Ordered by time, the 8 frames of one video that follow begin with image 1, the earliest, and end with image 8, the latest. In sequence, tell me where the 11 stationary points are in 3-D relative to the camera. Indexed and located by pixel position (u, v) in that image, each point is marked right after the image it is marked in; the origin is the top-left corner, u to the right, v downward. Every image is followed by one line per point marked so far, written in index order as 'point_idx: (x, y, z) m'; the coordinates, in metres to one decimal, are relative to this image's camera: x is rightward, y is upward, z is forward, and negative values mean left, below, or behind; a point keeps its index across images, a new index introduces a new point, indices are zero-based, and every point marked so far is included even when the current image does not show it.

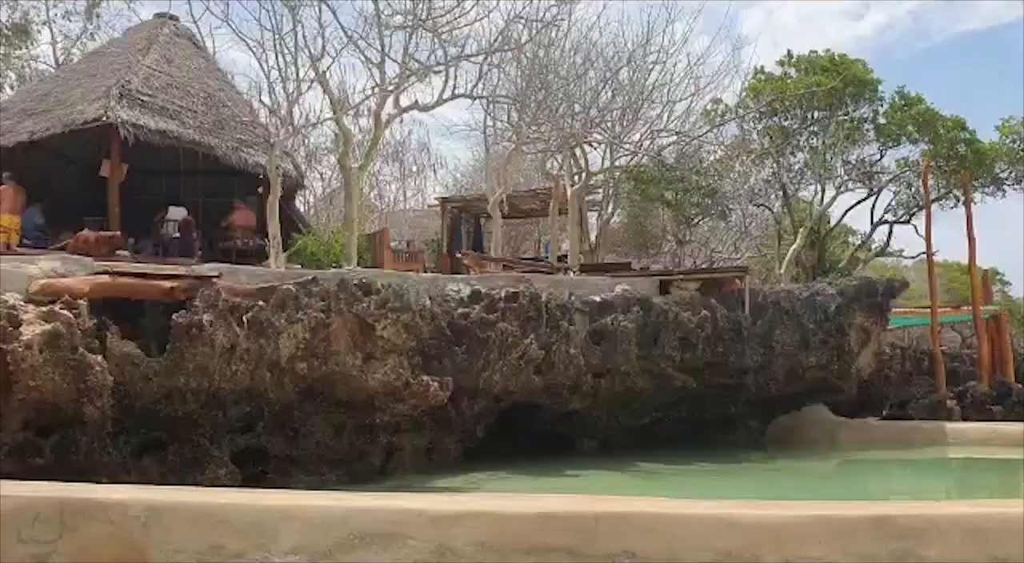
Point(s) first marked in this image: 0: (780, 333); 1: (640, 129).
0: (+3.7, -0.7, +13.2) m
1: (+2.4, +2.9, +18.2) m
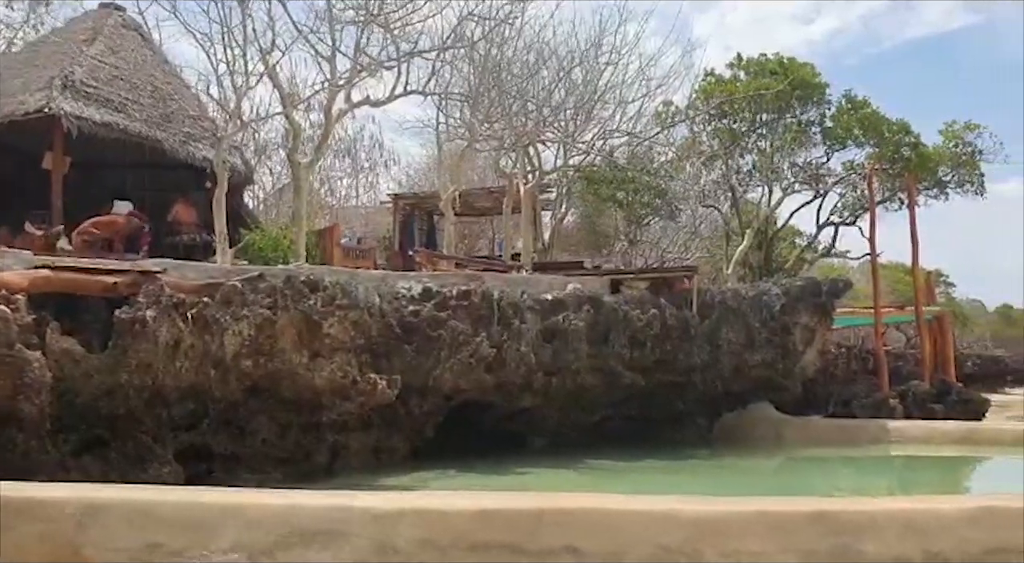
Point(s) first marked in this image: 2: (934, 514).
0: (+3.0, -0.7, +13.4) m
1: (+1.5, +2.9, +18.3) m
2: (+2.1, -1.2, +4.7) m
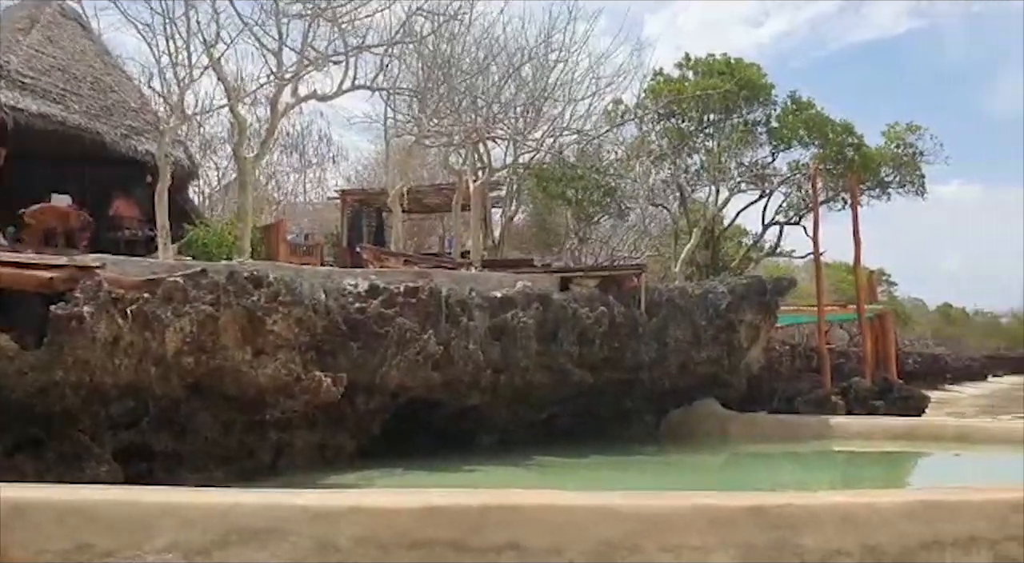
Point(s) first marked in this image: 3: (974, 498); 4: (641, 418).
0: (+2.3, -0.7, +13.5) m
1: (+0.6, +3.0, +18.3) m
2: (+1.8, -1.1, +4.8) m
3: (+2.4, -1.1, +5.0) m
4: (+1.9, -2.0, +14.2) m
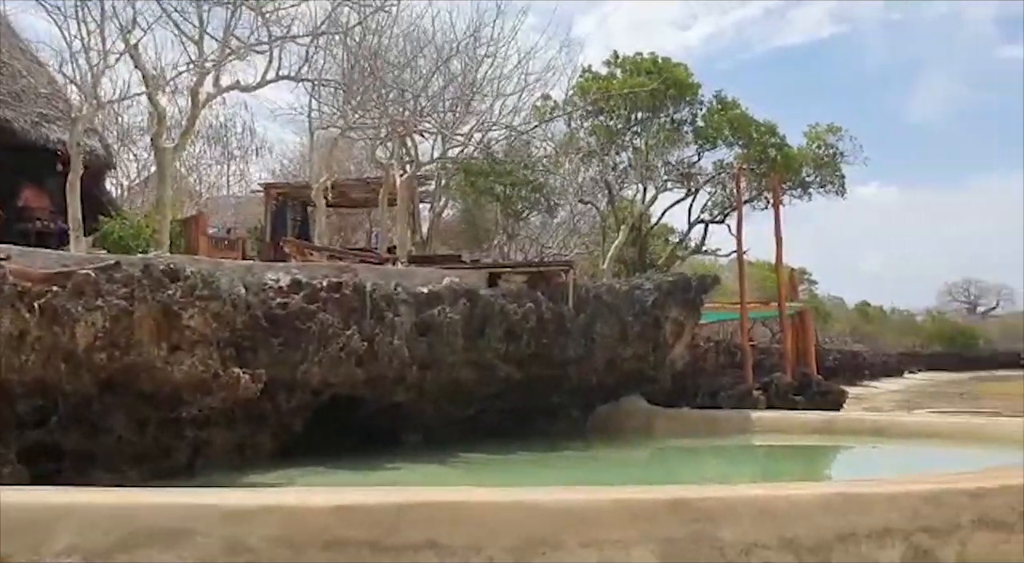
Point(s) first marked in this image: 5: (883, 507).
0: (+1.3, -0.6, +13.5) m
1: (-0.8, +3.1, +18.2) m
2: (+1.4, -1.1, +4.8) m
3: (+2.0, -1.1, +5.1) m
4: (+0.8, -2.0, +14.2) m
5: (+1.9, -1.2, +5.0) m
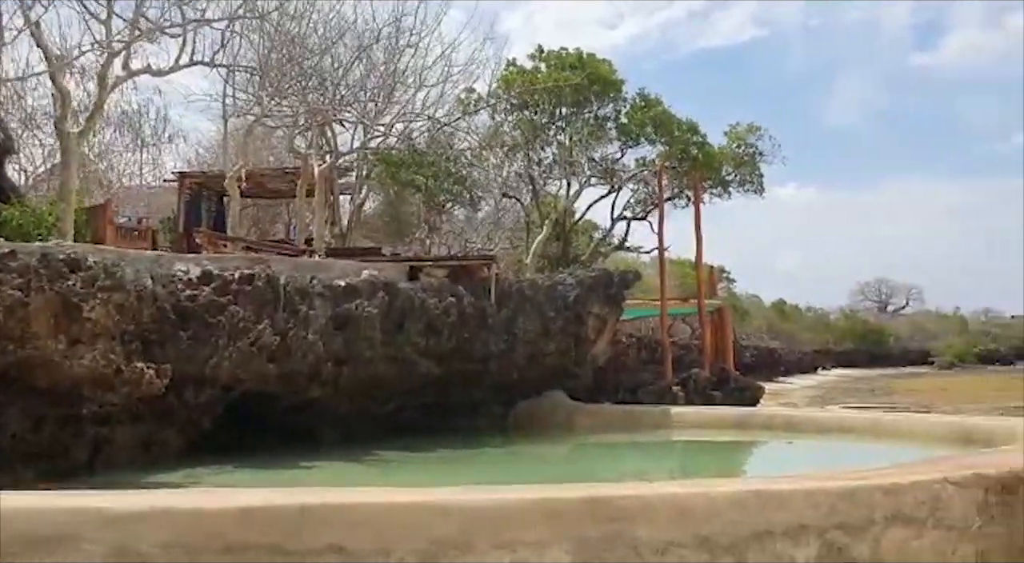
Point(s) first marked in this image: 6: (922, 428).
0: (+0.1, -0.6, +13.4) m
1: (-2.2, +3.2, +17.9) m
2: (+1.0, -1.1, +4.8) m
3: (+1.5, -1.1, +5.1) m
4: (-0.3, -1.9, +14.0) m
5: (+1.5, -1.2, +5.0) m
6: (+4.5, -1.6, +10.4) m
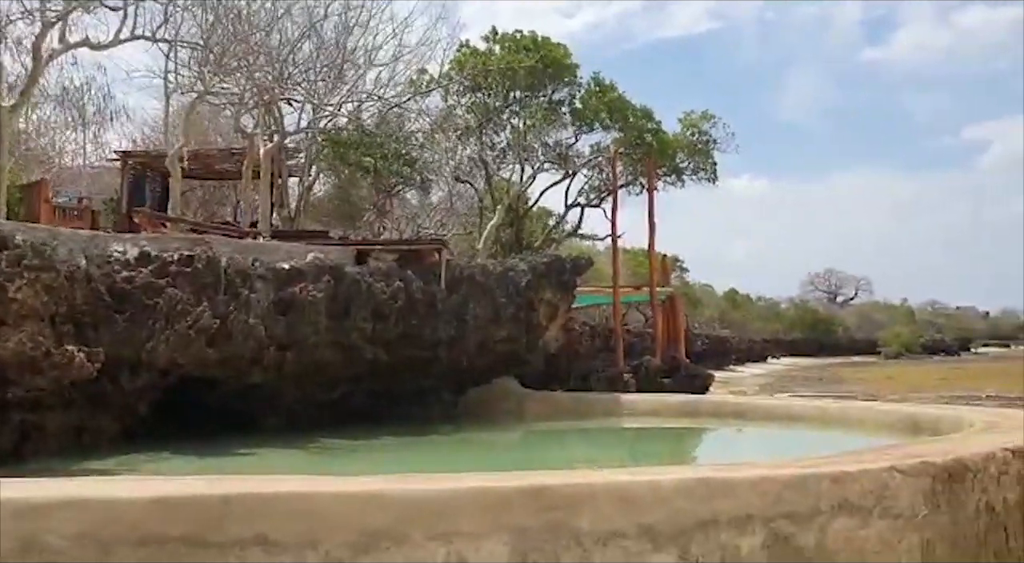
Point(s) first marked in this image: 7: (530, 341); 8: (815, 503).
0: (-0.6, -0.3, +13.2) m
1: (-3.1, +3.5, +17.5) m
2: (+0.7, -1.0, +4.6) m
3: (+1.2, -1.0, +4.9) m
4: (-1.1, -1.7, +13.8) m
5: (+1.2, -1.1, +4.9) m
6: (+3.9, -1.5, +10.4) m
7: (+0.3, -0.9, +14.1) m
8: (+1.6, -1.2, +5.1) m
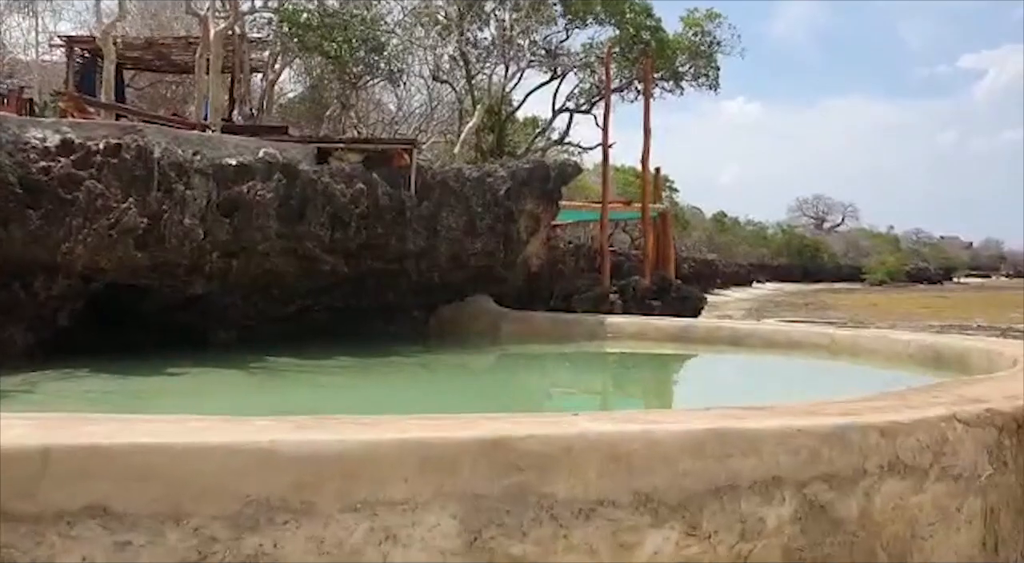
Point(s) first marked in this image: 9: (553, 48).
0: (-0.8, +0.8, +11.9) m
1: (-3.3, +5.0, +15.9) m
2: (+0.5, -0.6, +3.4) m
3: (+1.0, -0.6, +3.7) m
4: (-1.4, -0.4, +12.6) m
5: (+1.0, -0.6, +3.7) m
6: (+3.6, -0.6, +9.3) m
7: (0.0, +0.3, +12.9) m
8: (+1.4, -0.7, +3.9) m
9: (+0.9, +4.7, +19.5) m
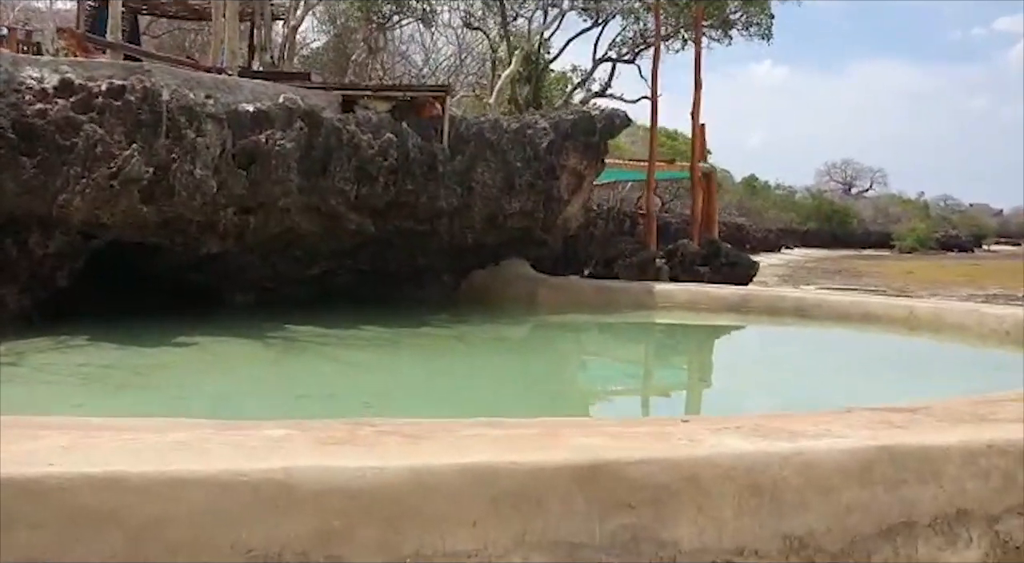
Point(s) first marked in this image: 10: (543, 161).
0: (-0.3, +1.3, +10.9) m
1: (-2.7, +5.7, +14.8) m
2: (+0.8, -0.5, +2.5) m
3: (+1.3, -0.5, +2.8) m
4: (-0.9, +0.1, +11.7) m
5: (+1.3, -0.5, +2.7) m
6: (+4.0, -0.4, +8.3) m
7: (+0.5, +0.8, +11.9) m
8: (+1.7, -0.6, +2.9) m
9: (+1.6, +5.4, +18.3) m
10: (+0.4, +1.5, +11.5) m
